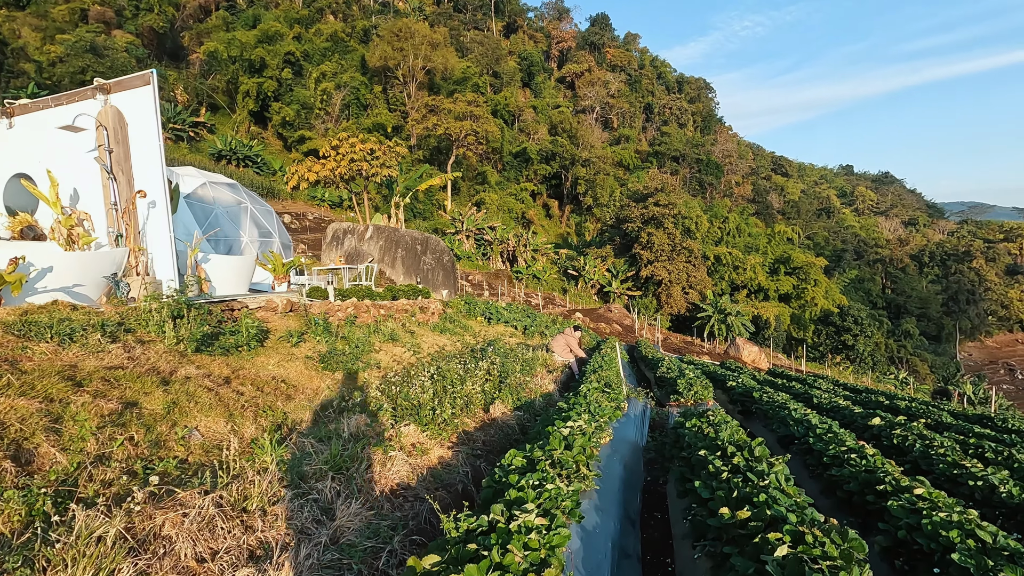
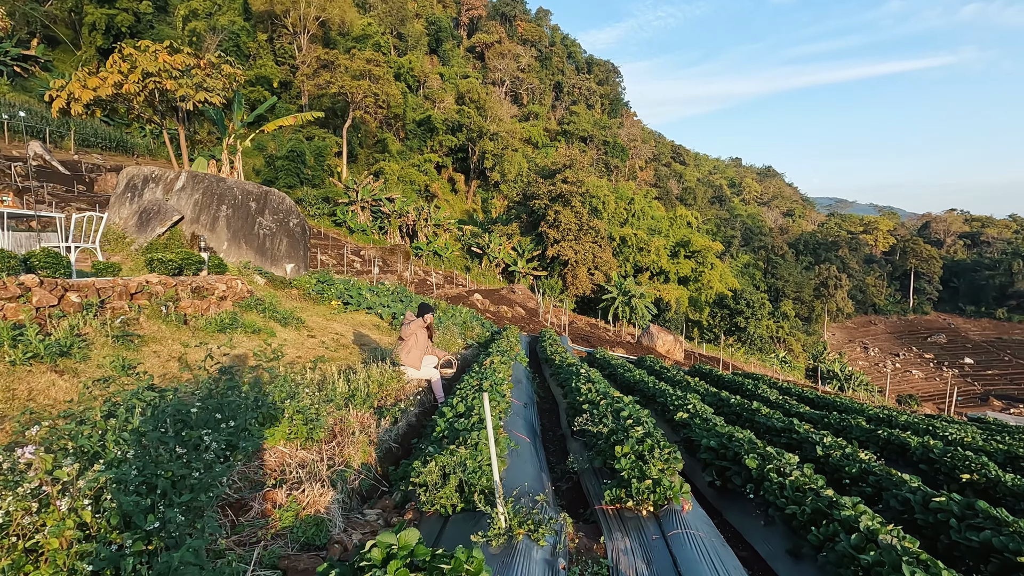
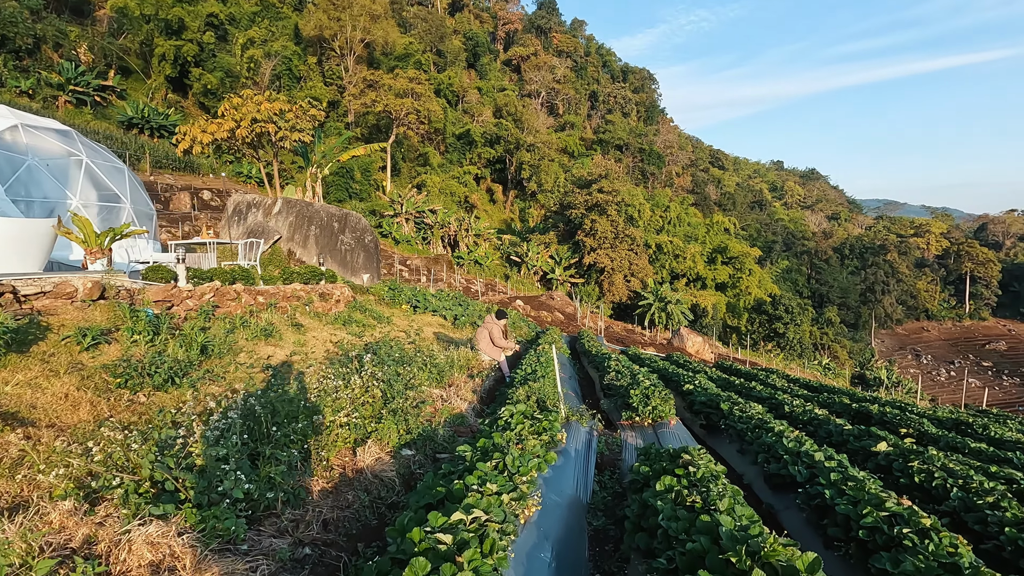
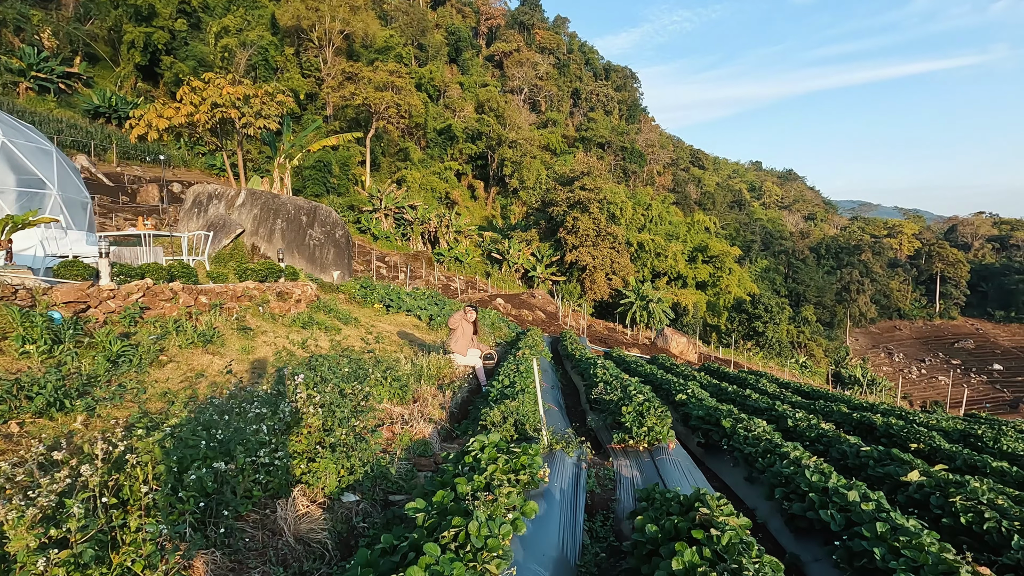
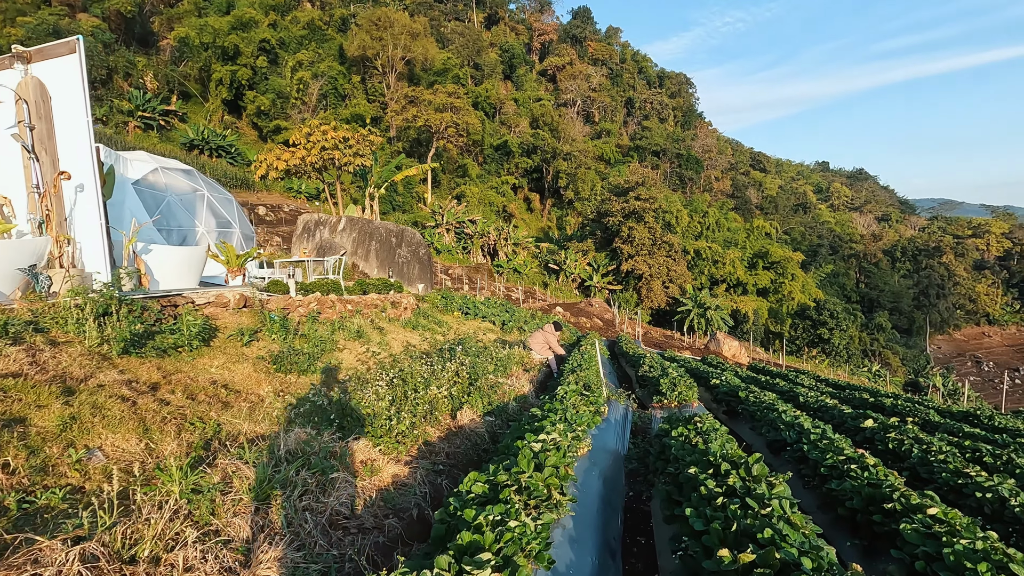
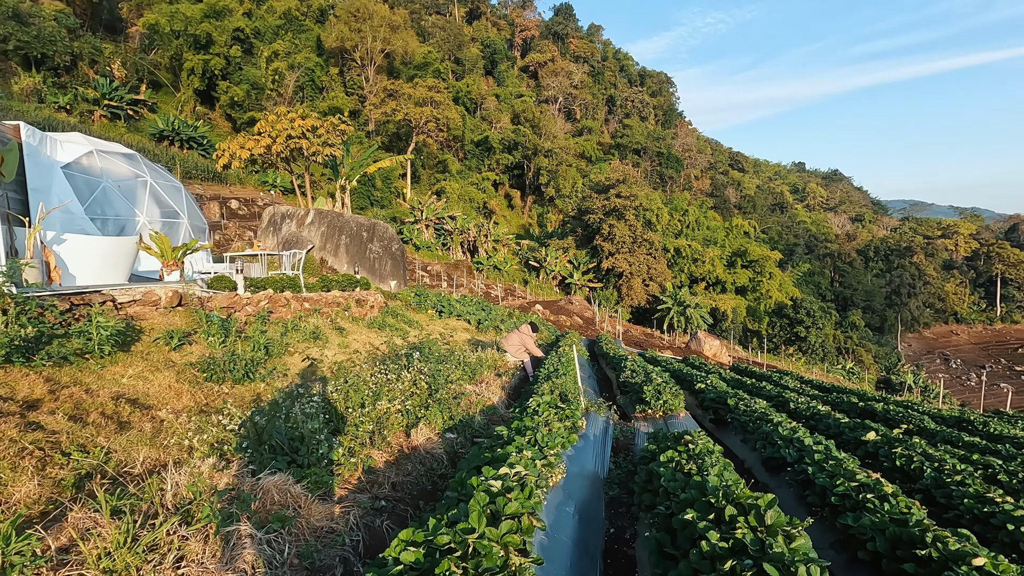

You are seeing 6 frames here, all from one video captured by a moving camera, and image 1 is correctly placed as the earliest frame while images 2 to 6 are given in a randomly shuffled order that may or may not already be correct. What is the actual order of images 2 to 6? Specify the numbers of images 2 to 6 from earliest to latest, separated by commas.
5, 6, 3, 4, 2
